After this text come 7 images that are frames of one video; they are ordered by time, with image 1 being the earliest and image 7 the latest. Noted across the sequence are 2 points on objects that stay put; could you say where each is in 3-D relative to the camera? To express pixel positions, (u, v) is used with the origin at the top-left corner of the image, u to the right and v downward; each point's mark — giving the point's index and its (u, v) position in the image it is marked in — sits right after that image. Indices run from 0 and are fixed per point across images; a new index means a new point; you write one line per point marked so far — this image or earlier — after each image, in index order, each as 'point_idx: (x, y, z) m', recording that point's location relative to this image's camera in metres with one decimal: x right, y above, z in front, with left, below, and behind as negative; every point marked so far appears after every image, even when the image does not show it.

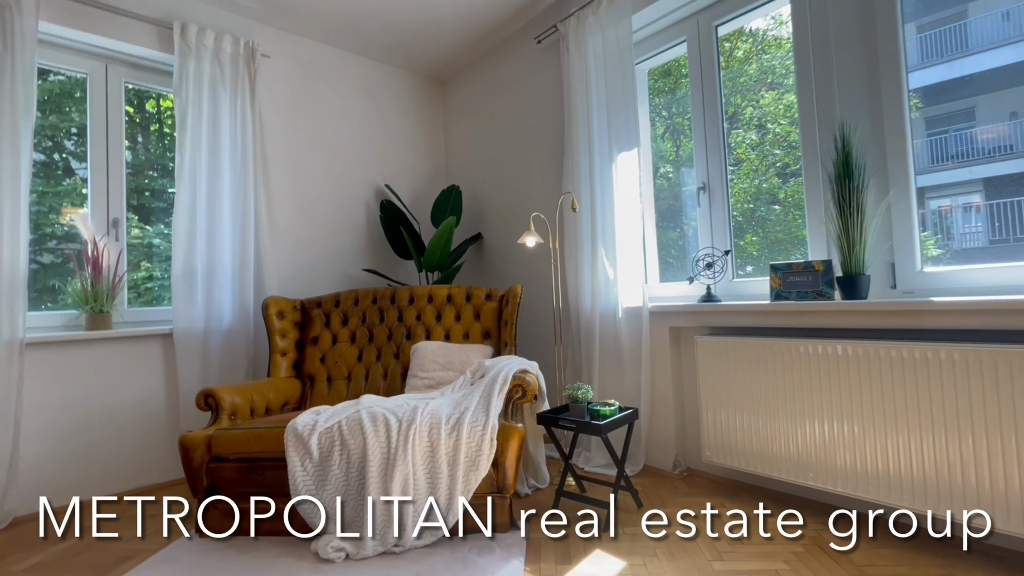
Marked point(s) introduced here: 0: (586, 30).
0: (+0.4, +1.4, +2.6) m
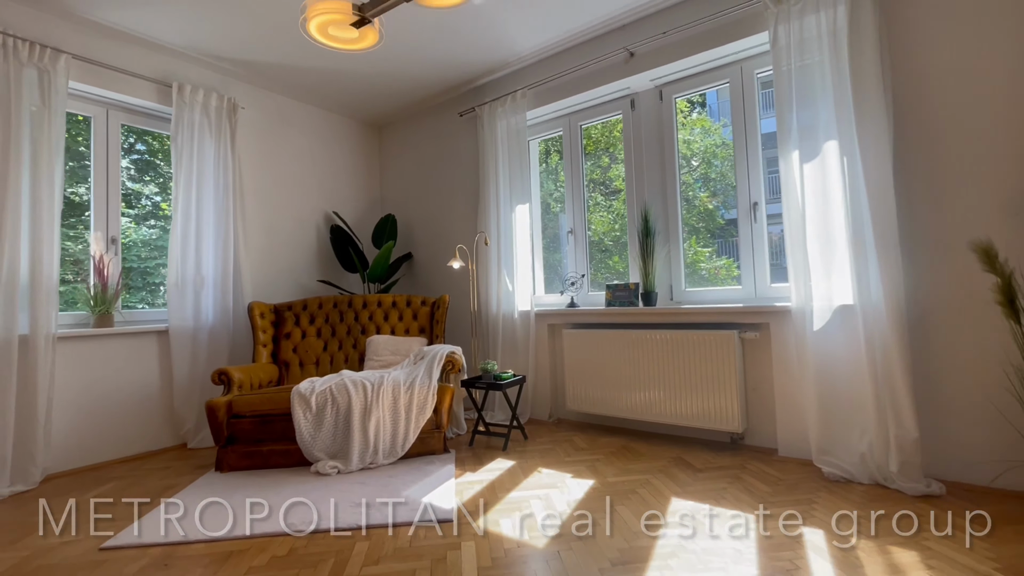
0: (-0.1, +1.4, +3.7) m
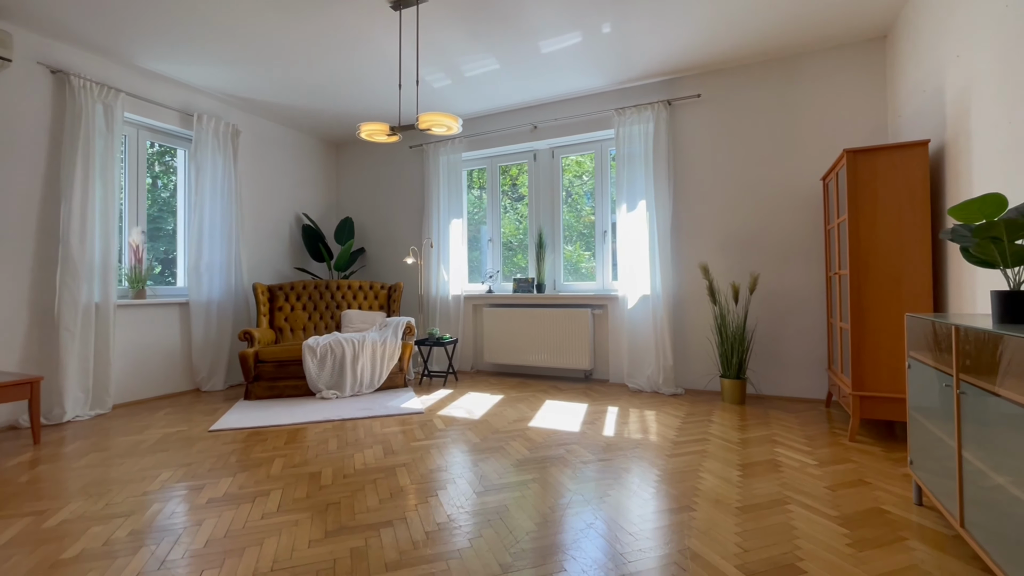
0: (-0.8, +1.5, +5.1) m
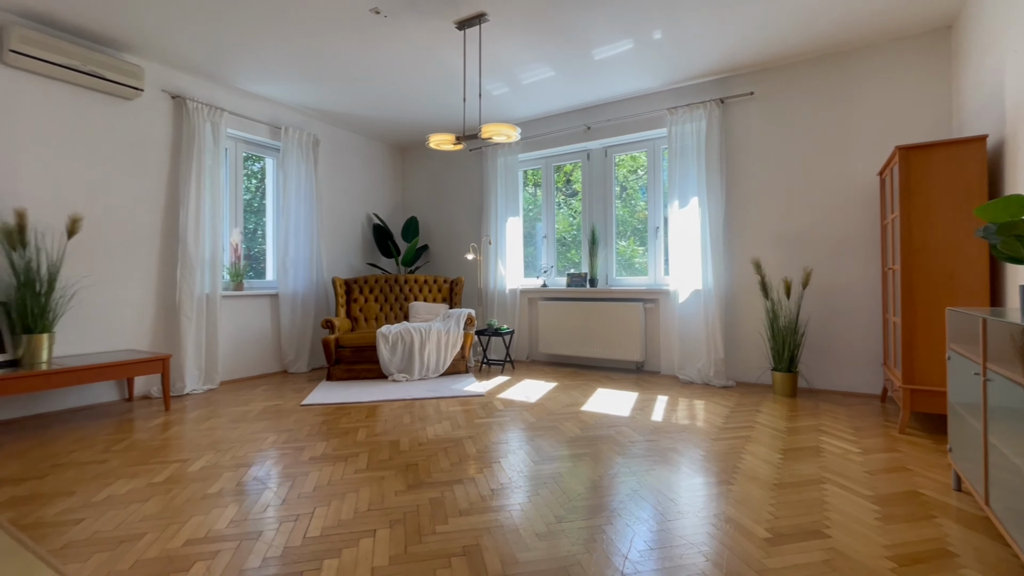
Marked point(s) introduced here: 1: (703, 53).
0: (-0.2, +1.5, +5.5) m
1: (+1.5, +1.9, +3.8) m
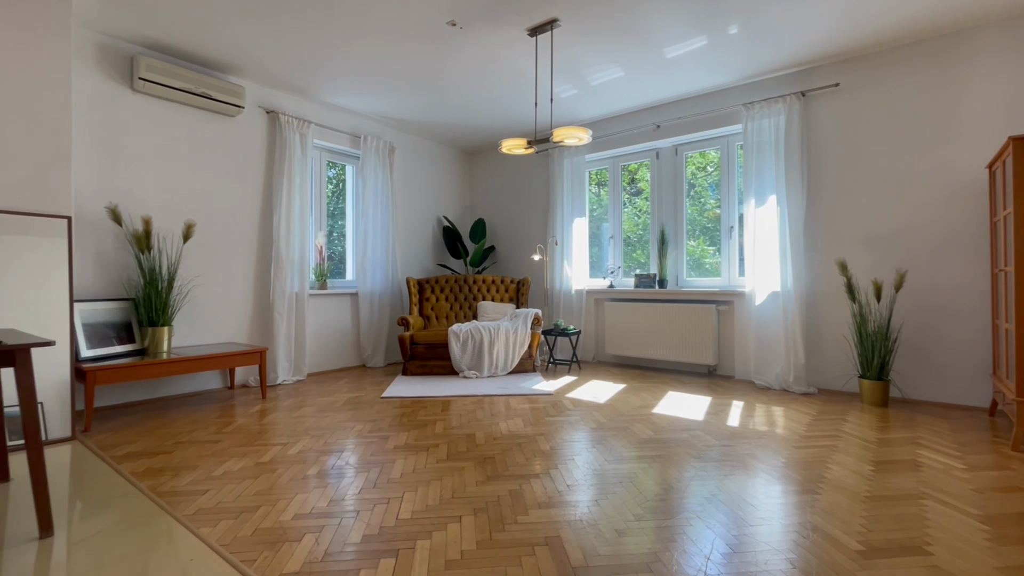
0: (+0.6, +1.5, +5.5) m
1: (+2.1, +1.8, +3.6) m
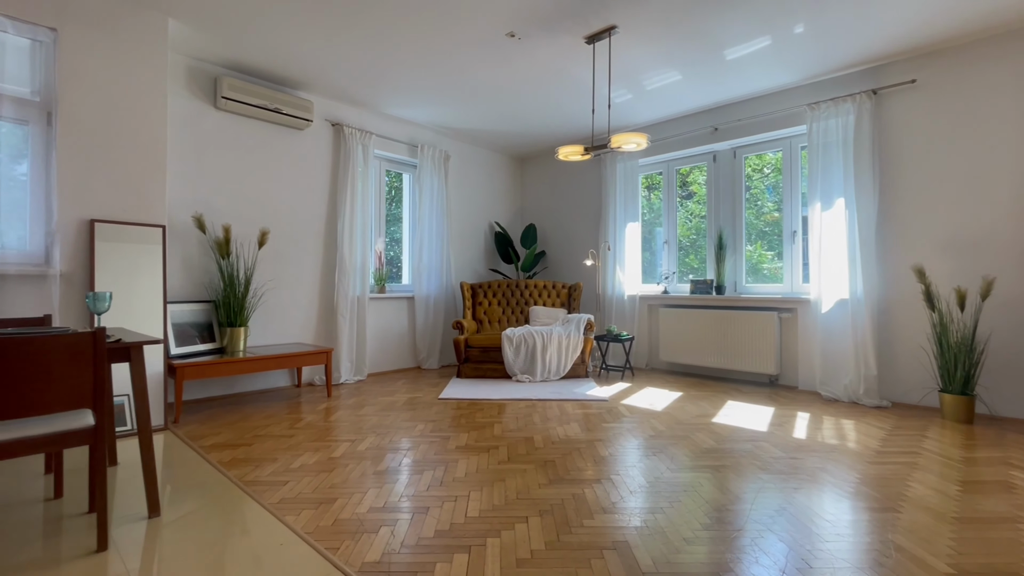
0: (+1.2, +1.5, +5.5) m
1: (+2.5, +1.8, +3.5) m
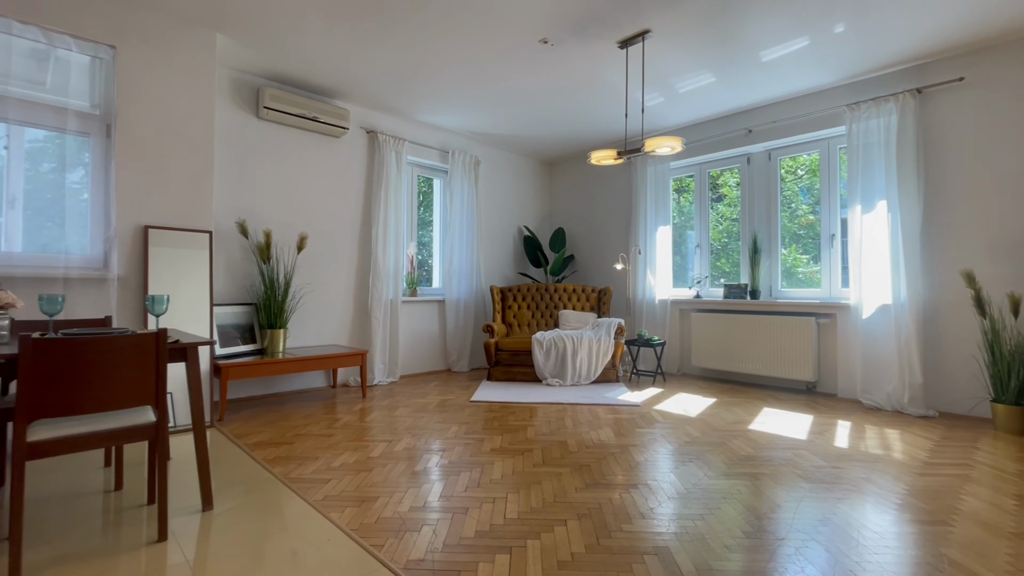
0: (+1.5, +1.4, +5.4) m
1: (+2.7, +1.8, +3.4) m
